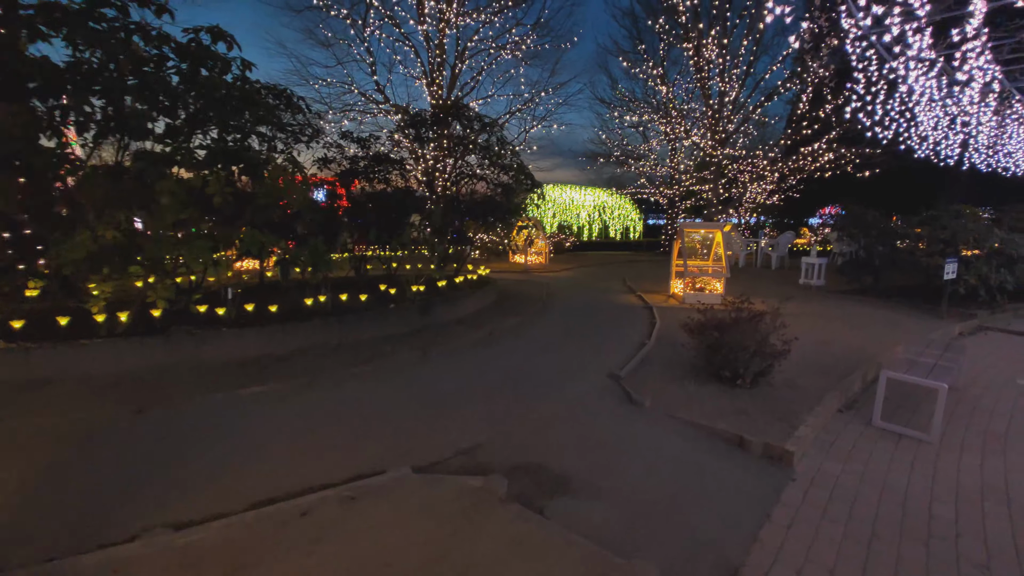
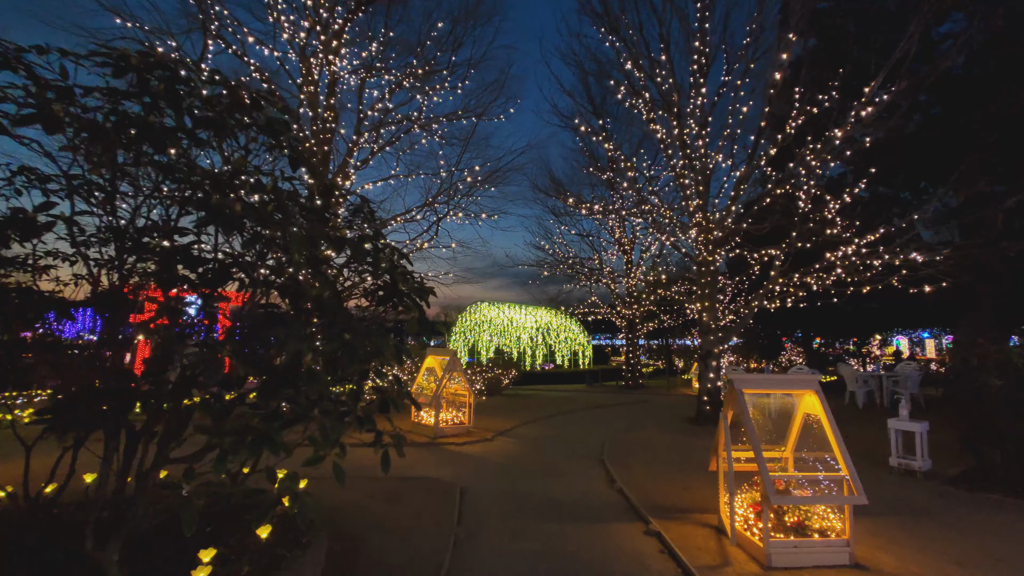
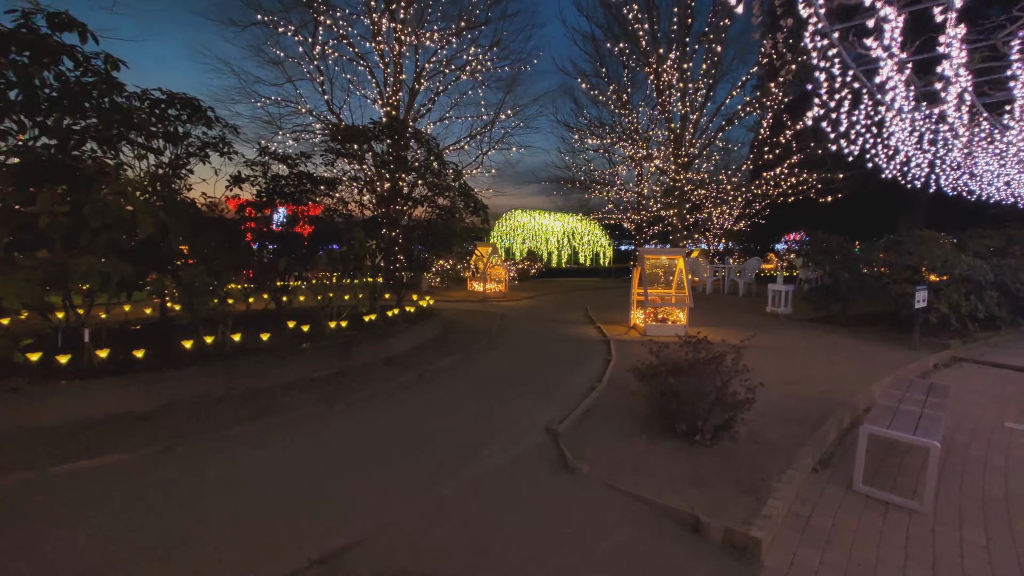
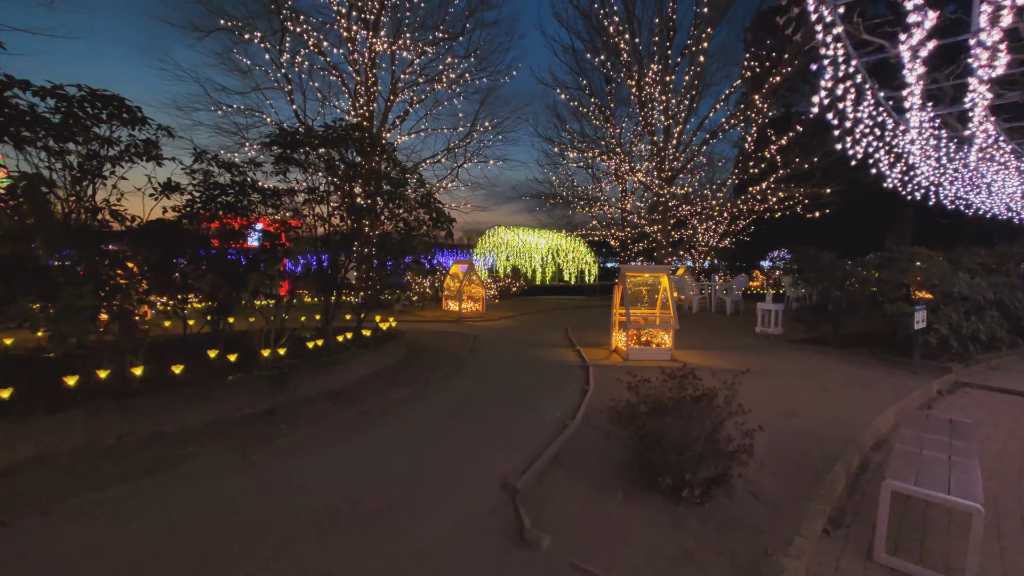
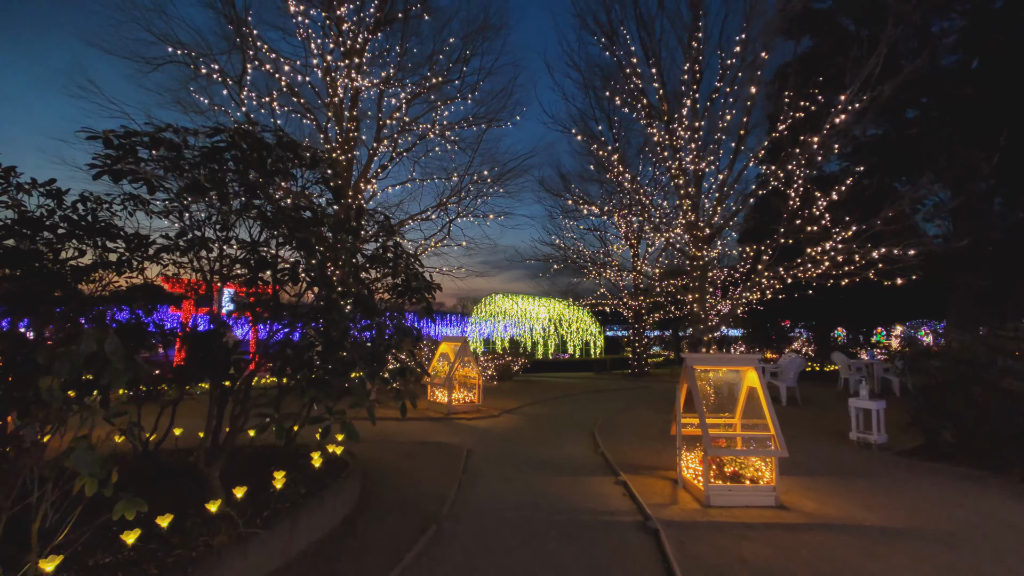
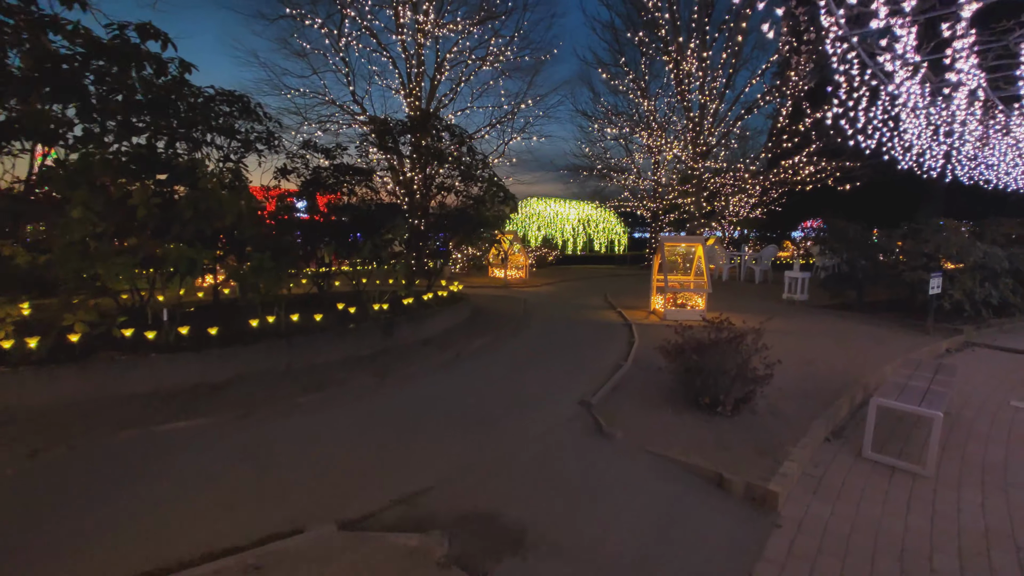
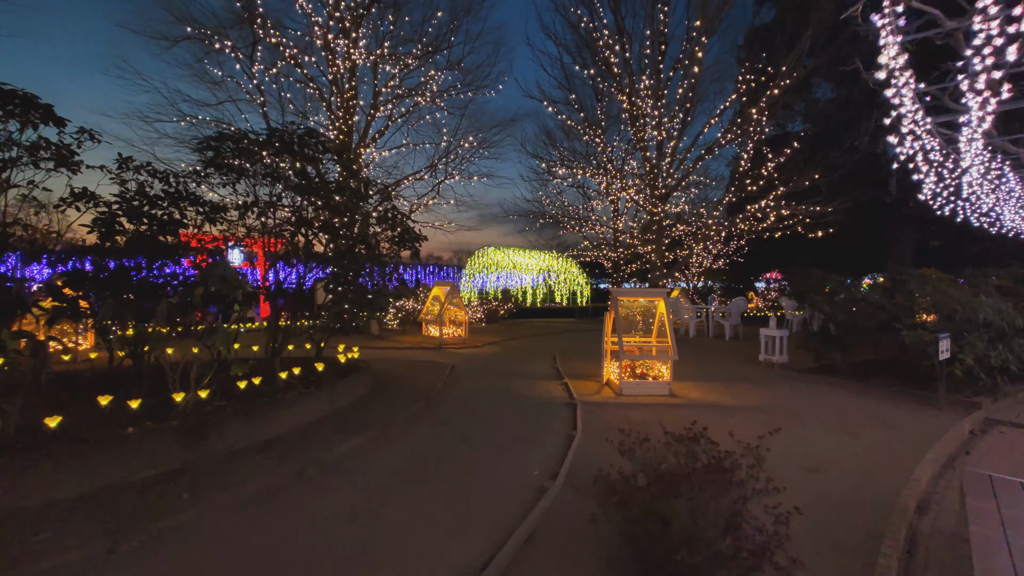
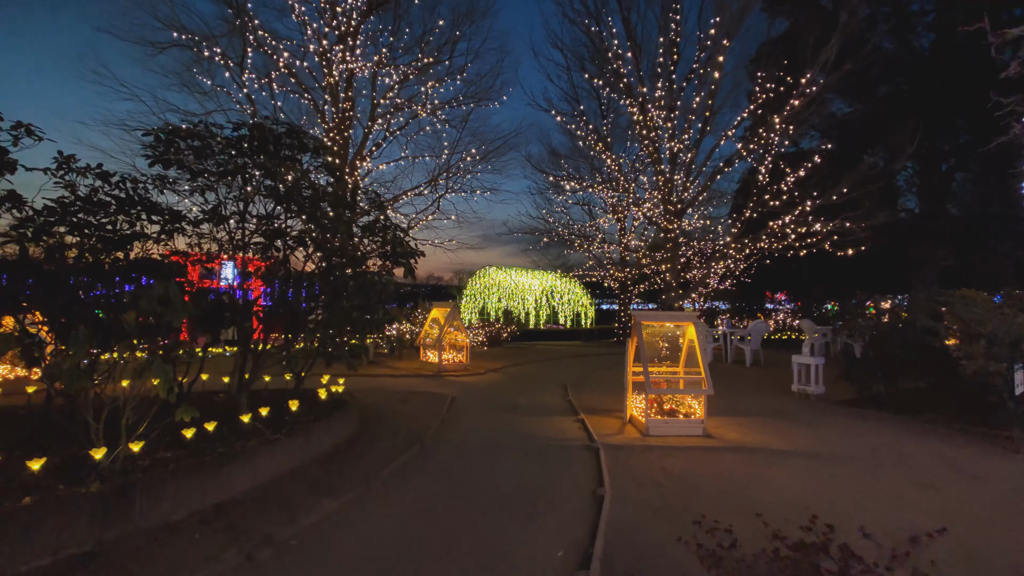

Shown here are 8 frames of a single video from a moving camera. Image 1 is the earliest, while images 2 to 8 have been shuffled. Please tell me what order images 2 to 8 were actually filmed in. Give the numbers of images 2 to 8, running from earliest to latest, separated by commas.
6, 3, 4, 7, 8, 5, 2
